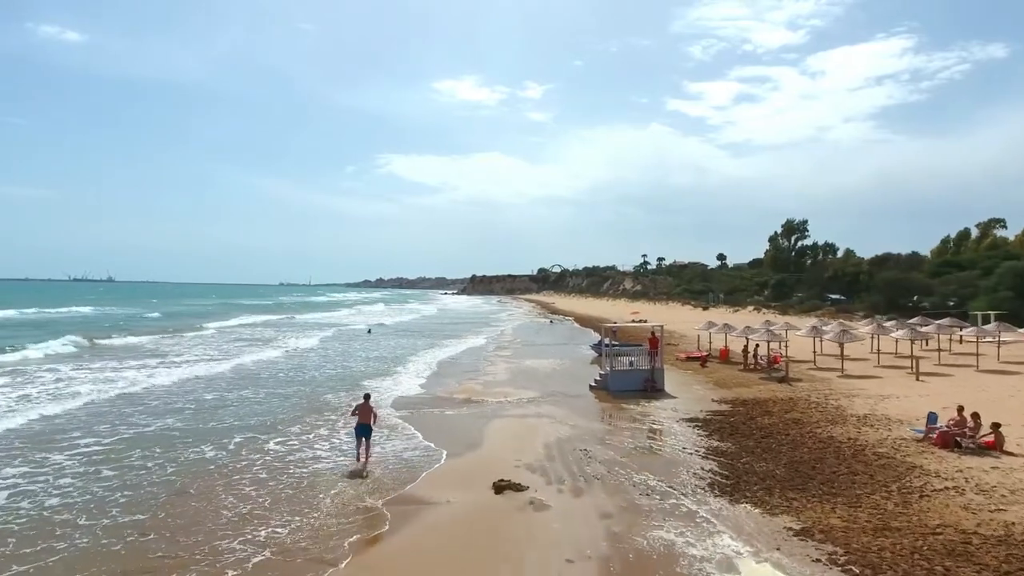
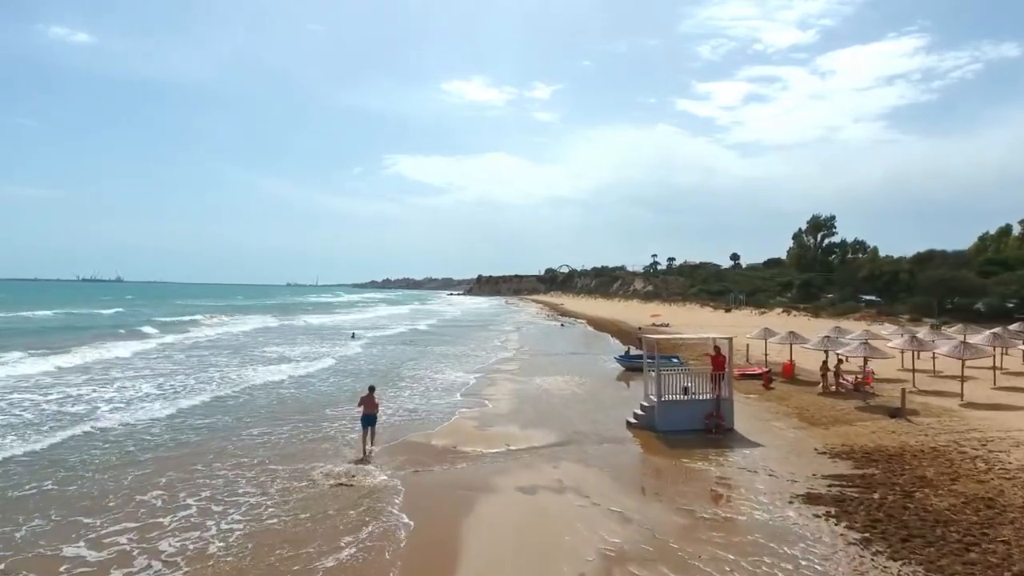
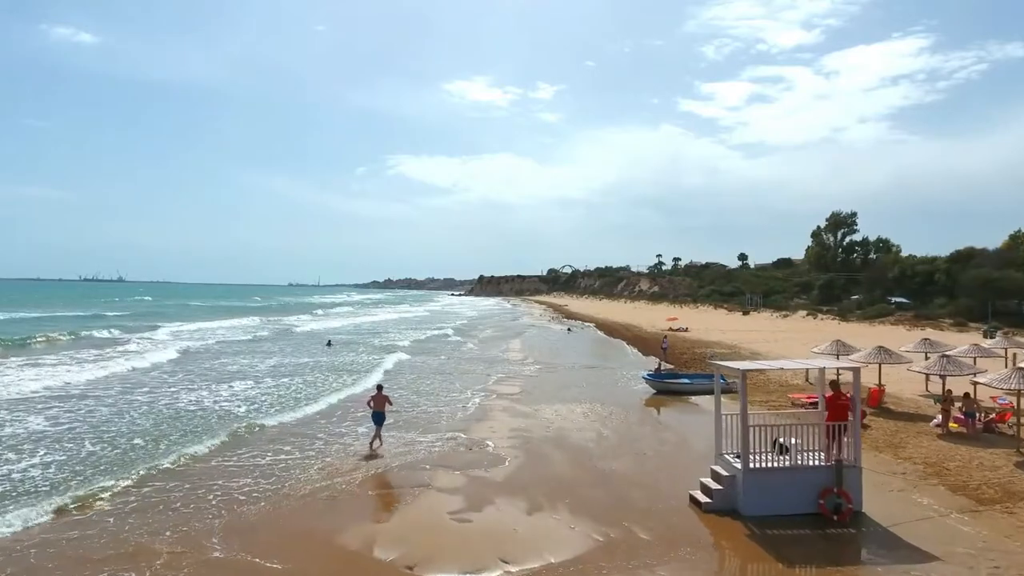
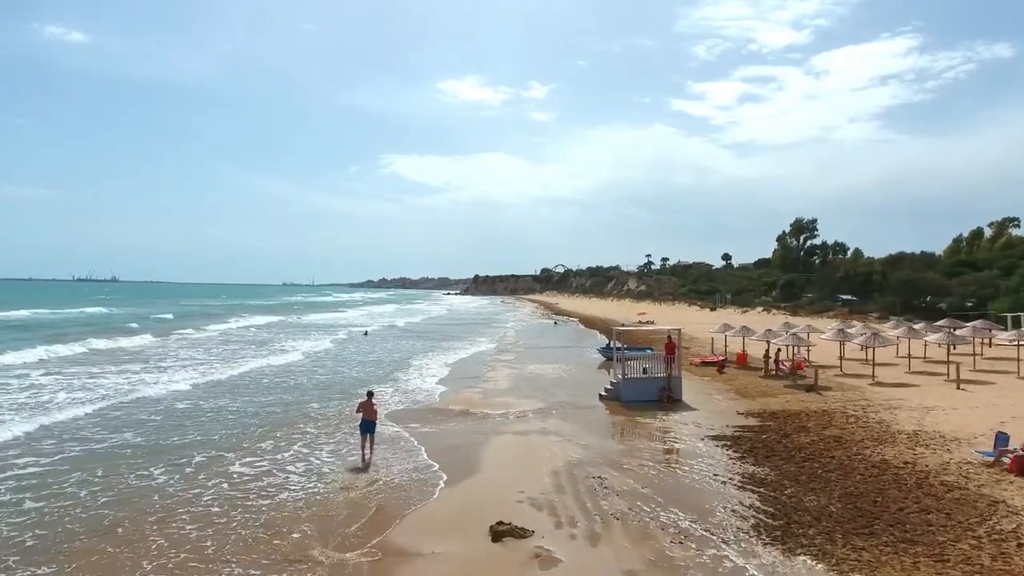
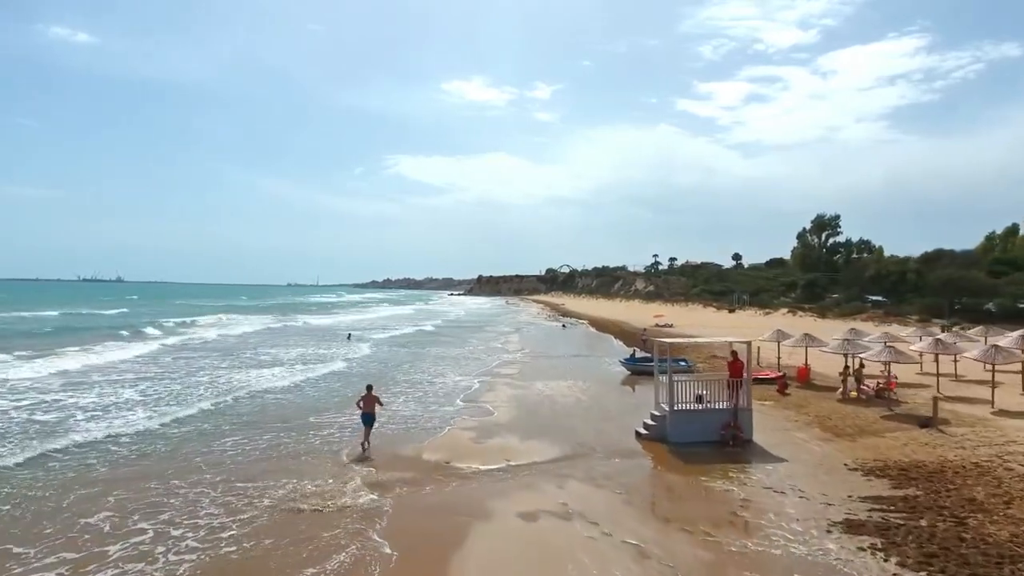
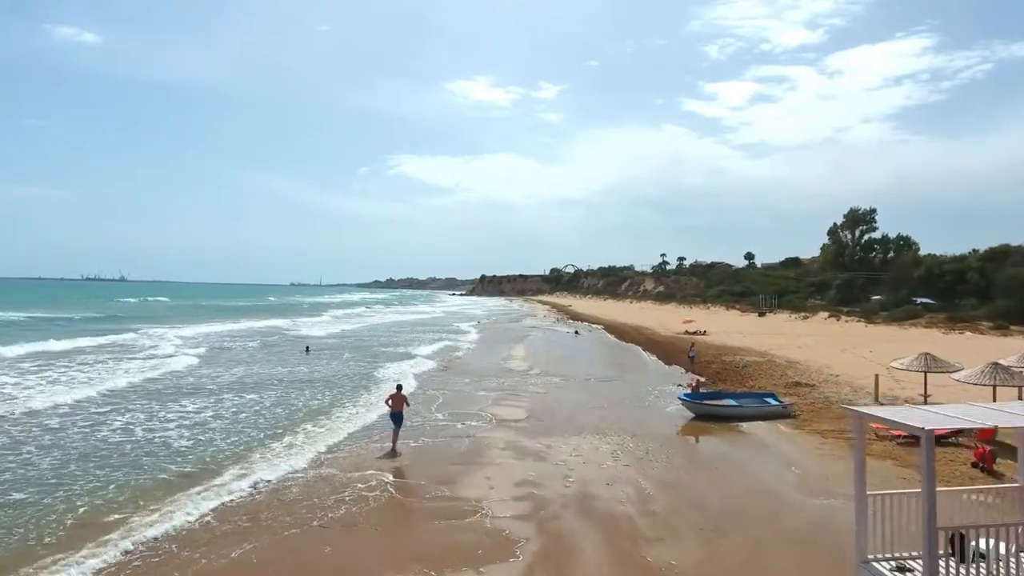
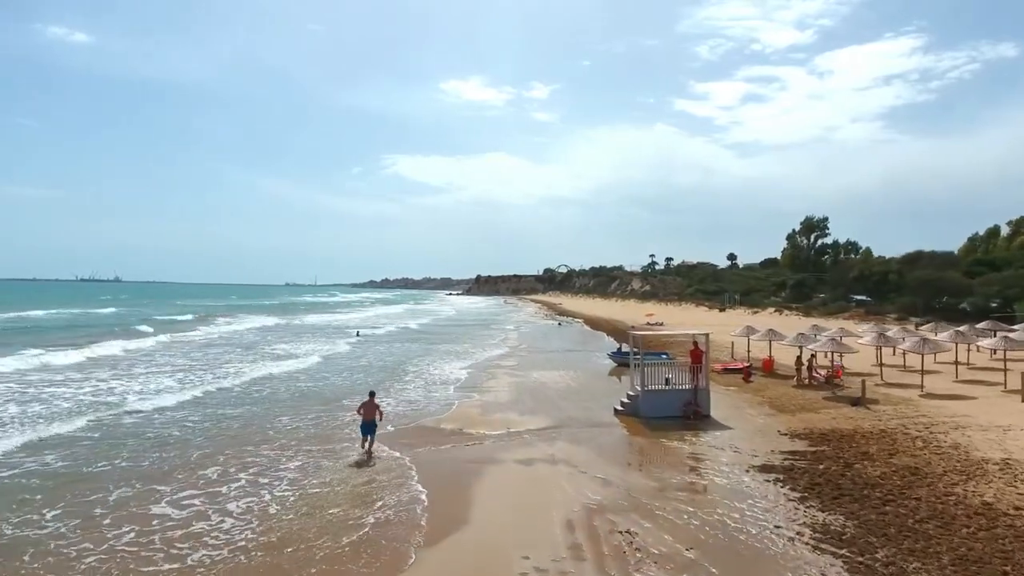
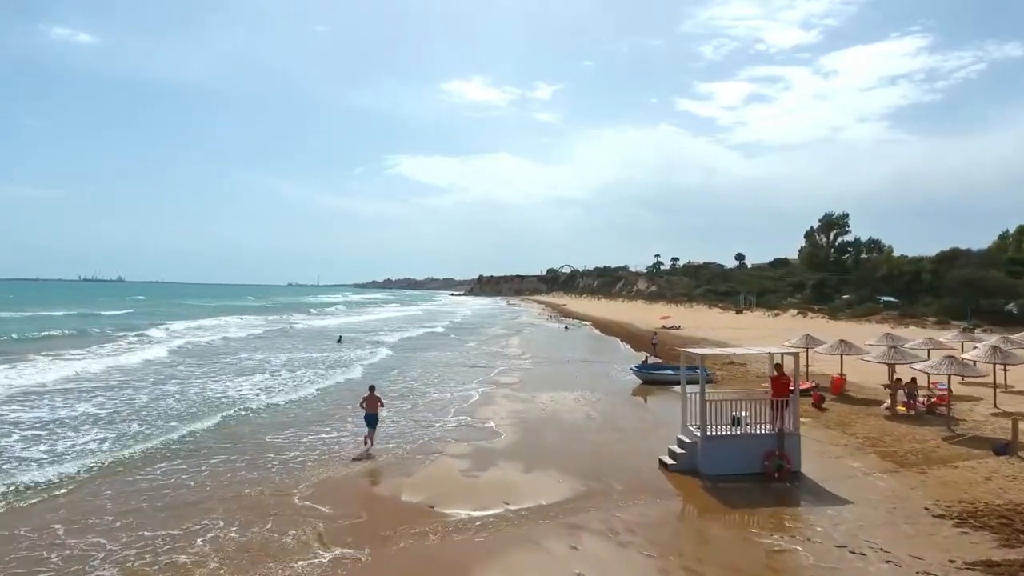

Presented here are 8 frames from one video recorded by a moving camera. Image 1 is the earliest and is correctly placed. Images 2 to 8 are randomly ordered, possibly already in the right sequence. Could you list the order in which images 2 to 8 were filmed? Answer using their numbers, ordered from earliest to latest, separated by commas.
4, 7, 2, 5, 8, 3, 6
